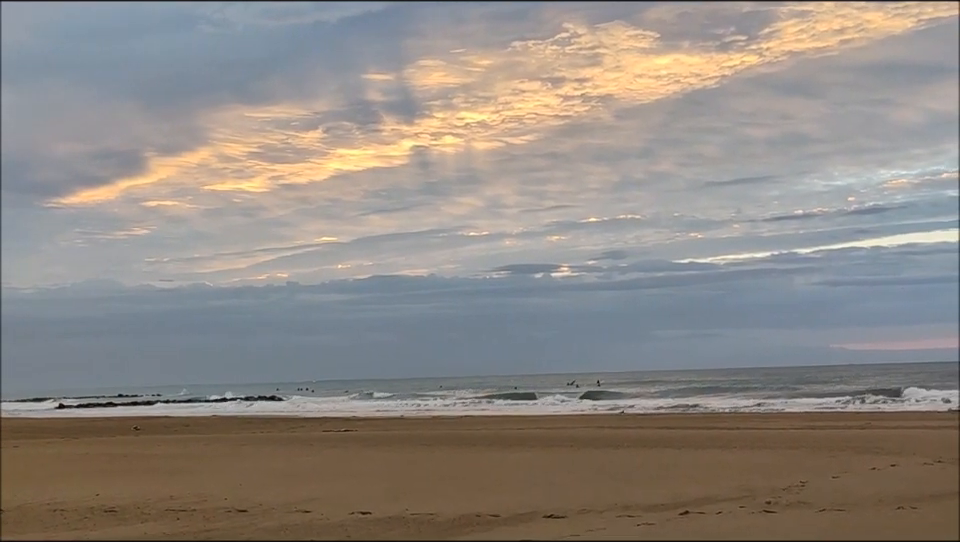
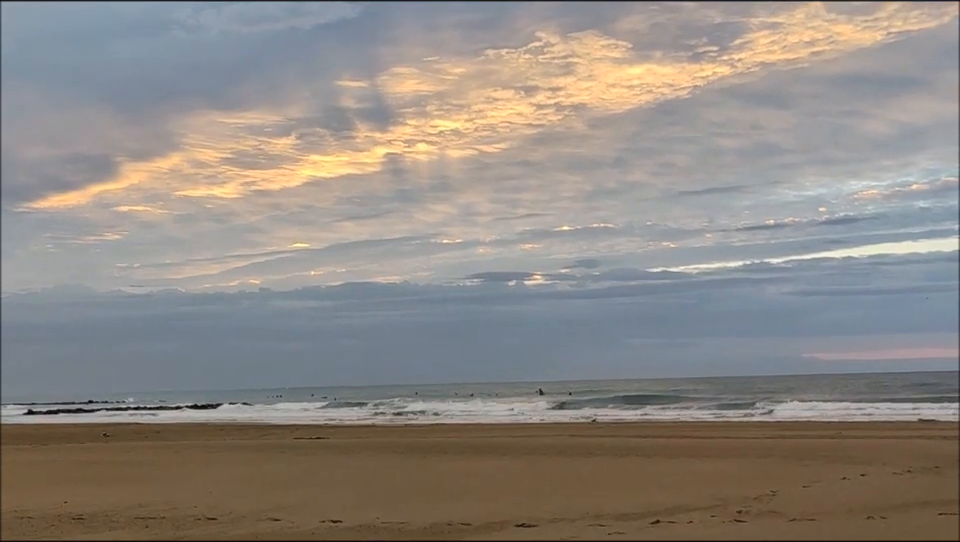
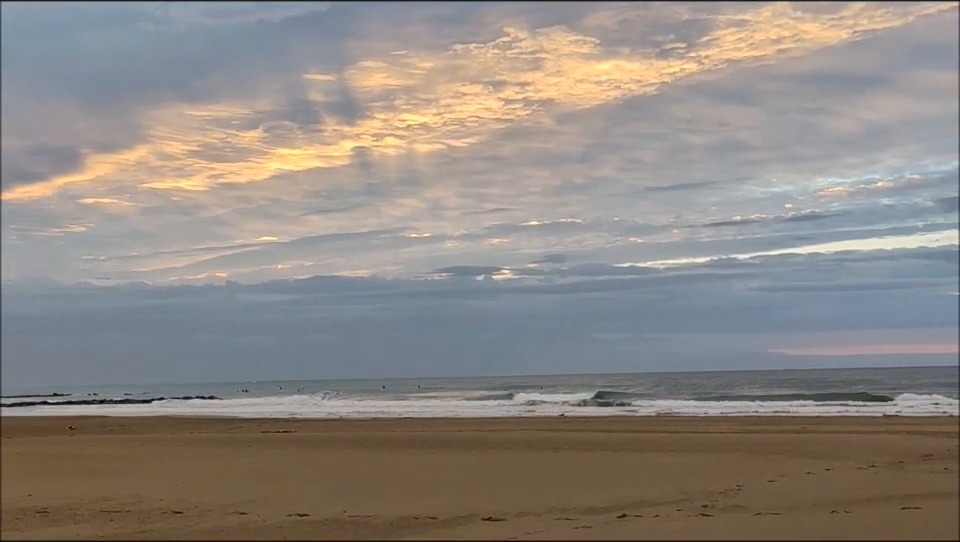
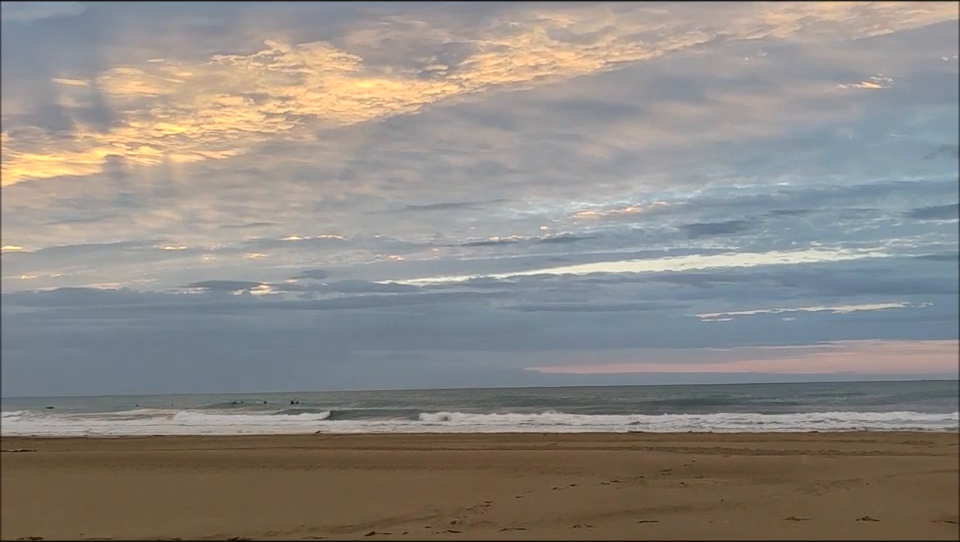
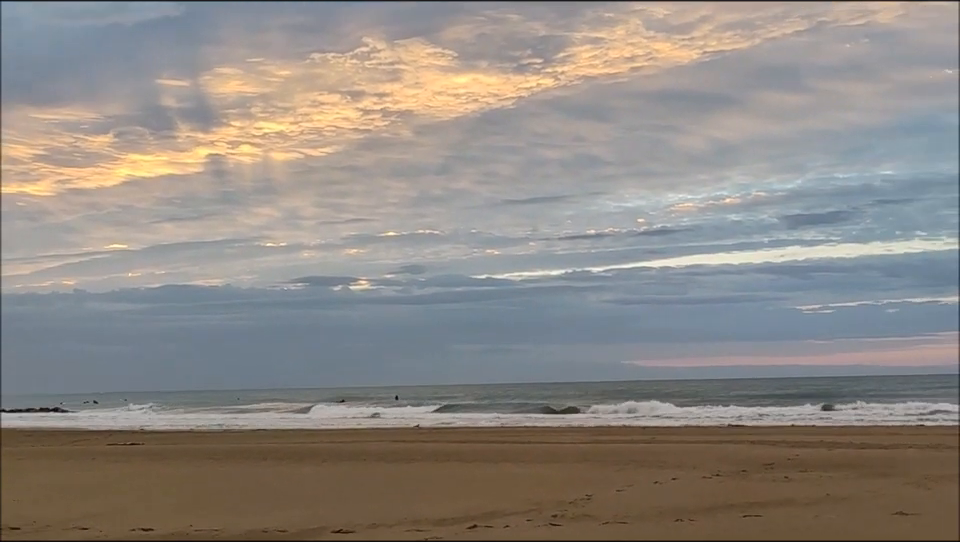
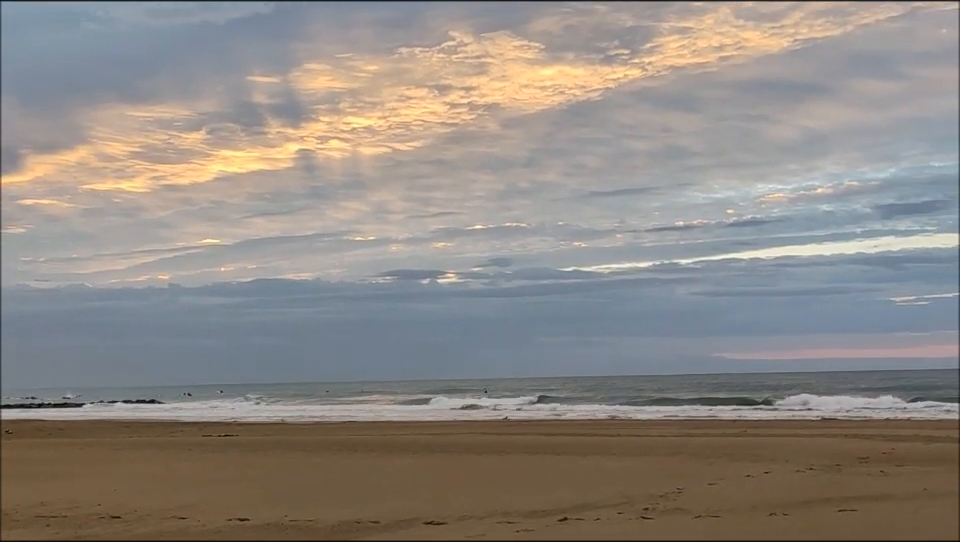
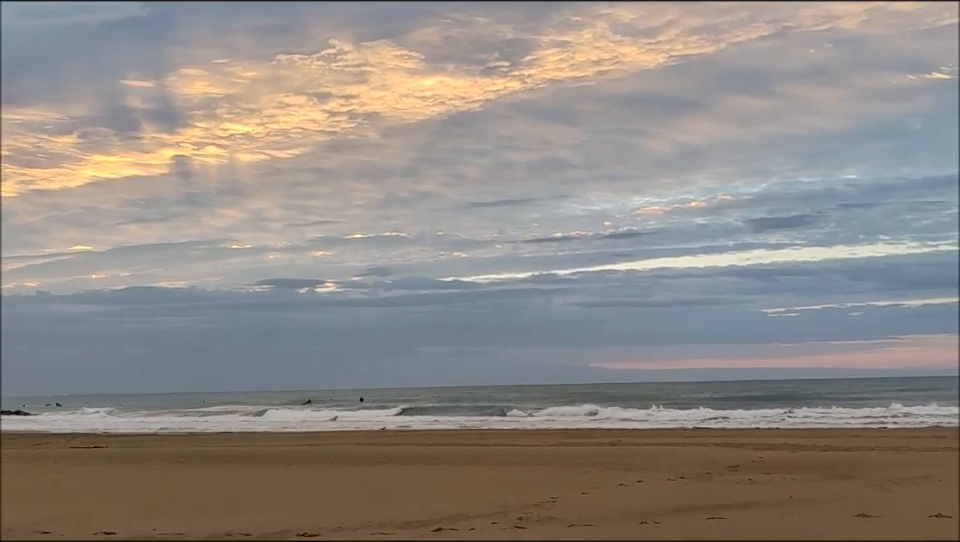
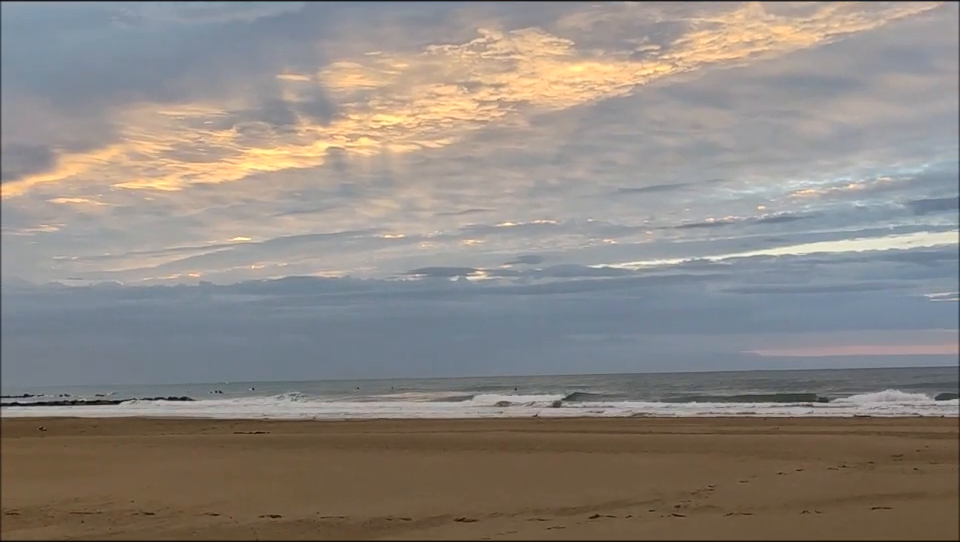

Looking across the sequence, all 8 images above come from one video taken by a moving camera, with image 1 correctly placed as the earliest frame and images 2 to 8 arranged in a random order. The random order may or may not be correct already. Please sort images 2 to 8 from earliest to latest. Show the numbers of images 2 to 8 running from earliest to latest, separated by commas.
2, 3, 8, 6, 5, 7, 4
